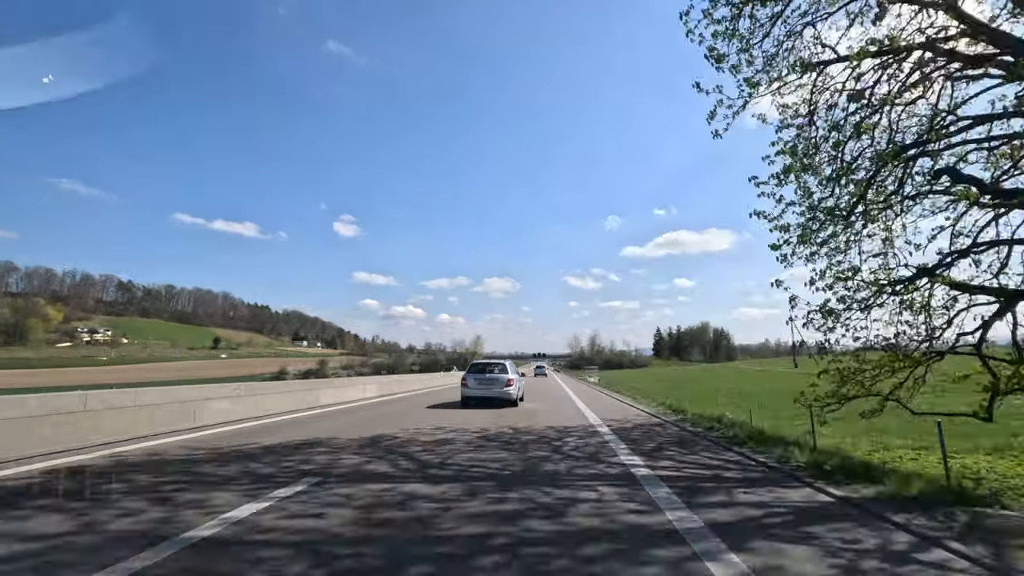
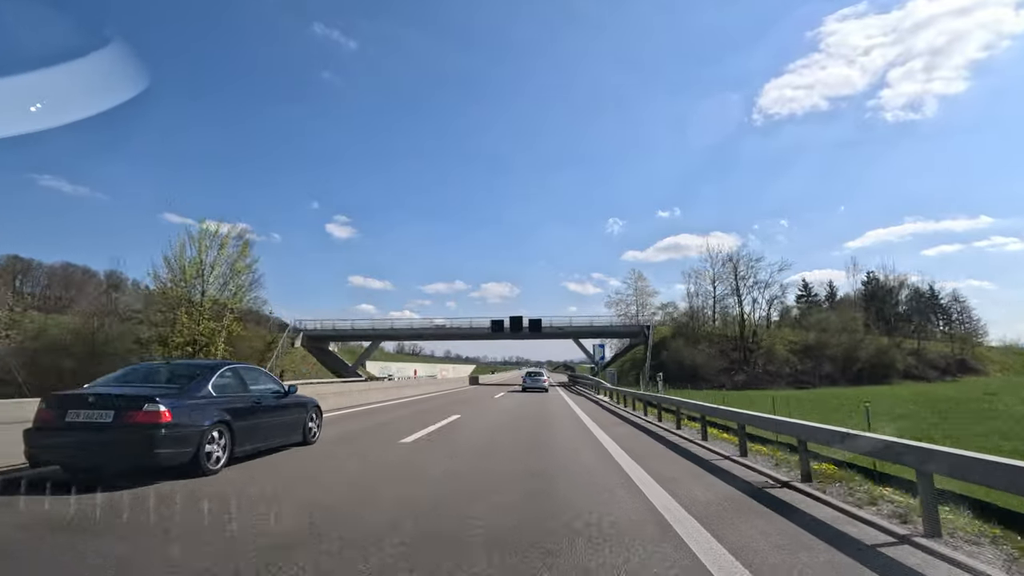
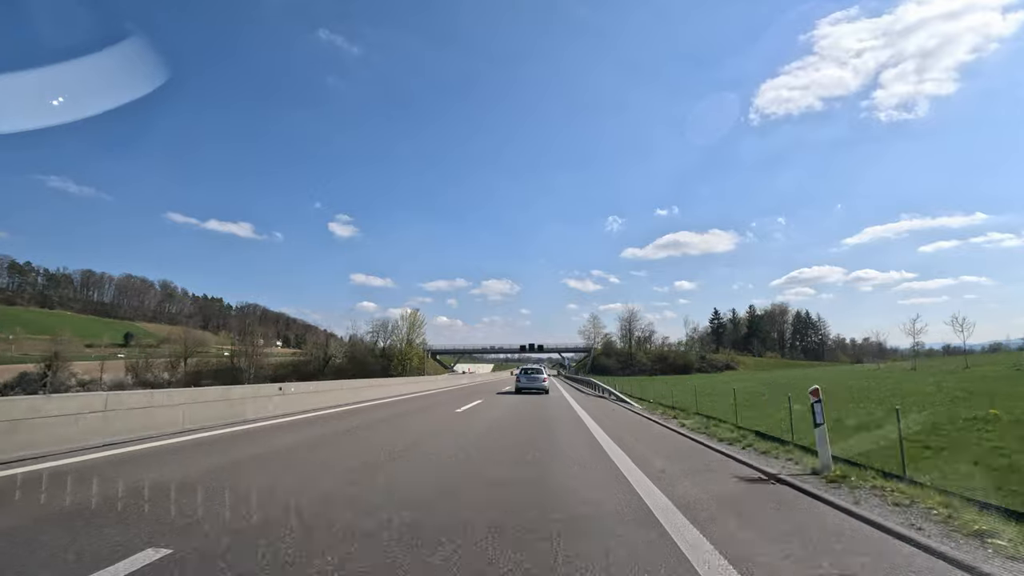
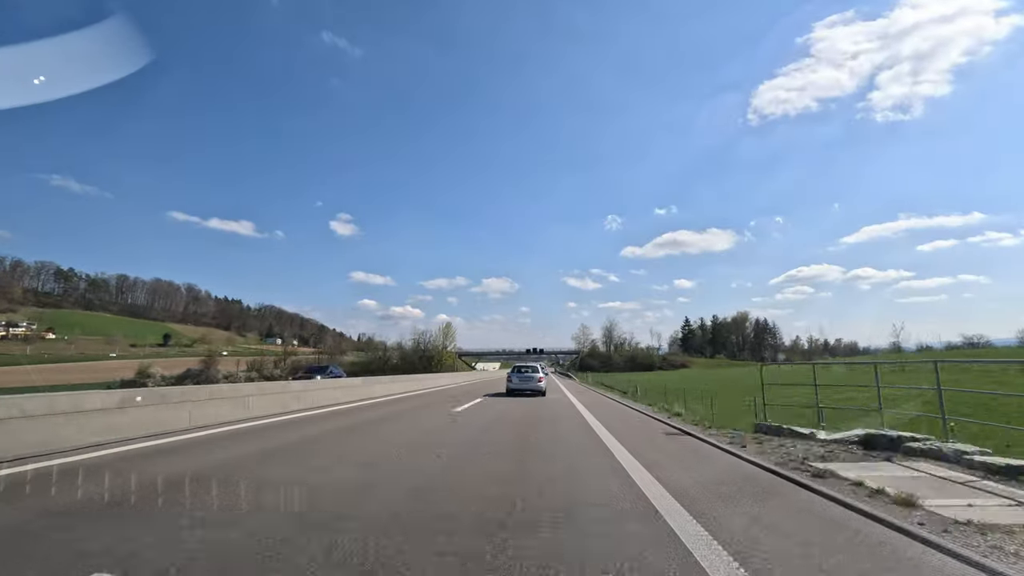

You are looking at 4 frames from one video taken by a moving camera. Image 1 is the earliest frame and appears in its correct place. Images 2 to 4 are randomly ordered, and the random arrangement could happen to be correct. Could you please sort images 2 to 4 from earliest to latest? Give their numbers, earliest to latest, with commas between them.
4, 3, 2
